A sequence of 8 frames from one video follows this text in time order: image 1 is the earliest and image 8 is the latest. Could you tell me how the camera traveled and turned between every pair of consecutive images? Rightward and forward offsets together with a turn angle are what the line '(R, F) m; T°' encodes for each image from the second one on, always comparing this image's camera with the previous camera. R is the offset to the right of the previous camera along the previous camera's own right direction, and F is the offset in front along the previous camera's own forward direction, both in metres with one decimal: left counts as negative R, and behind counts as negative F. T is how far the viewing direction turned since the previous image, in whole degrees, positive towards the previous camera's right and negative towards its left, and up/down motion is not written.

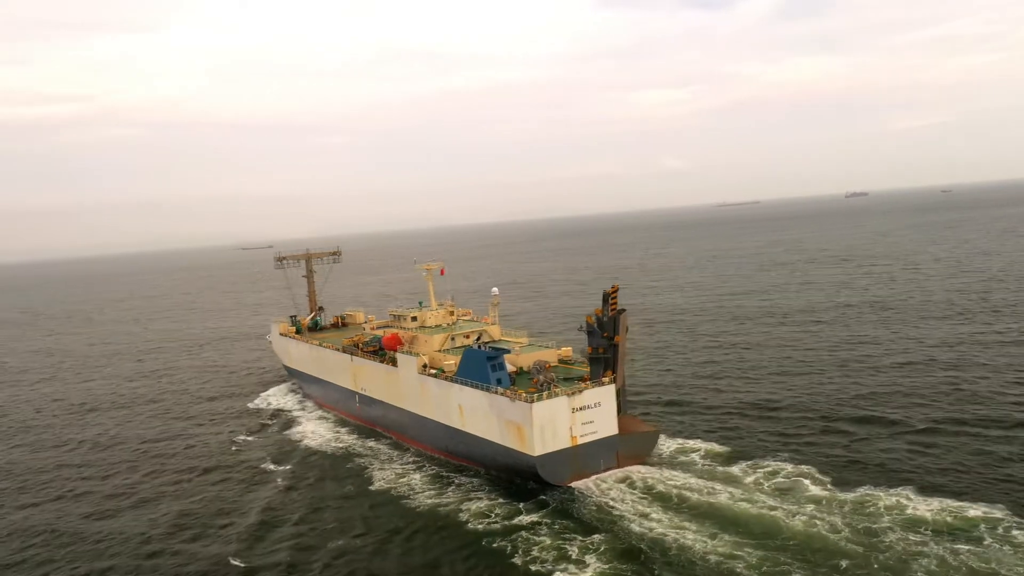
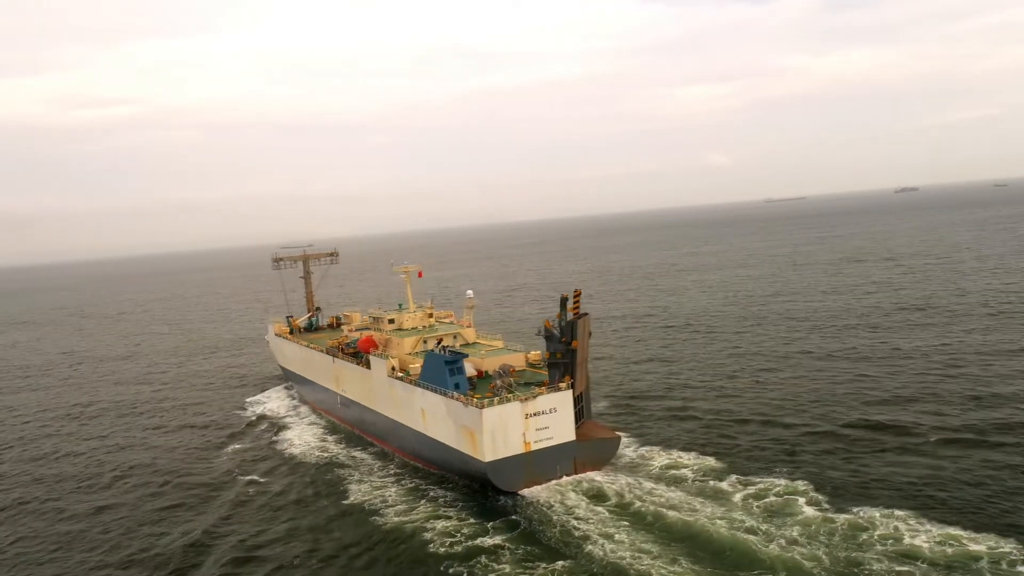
(+2.8, +2.3) m; -3°
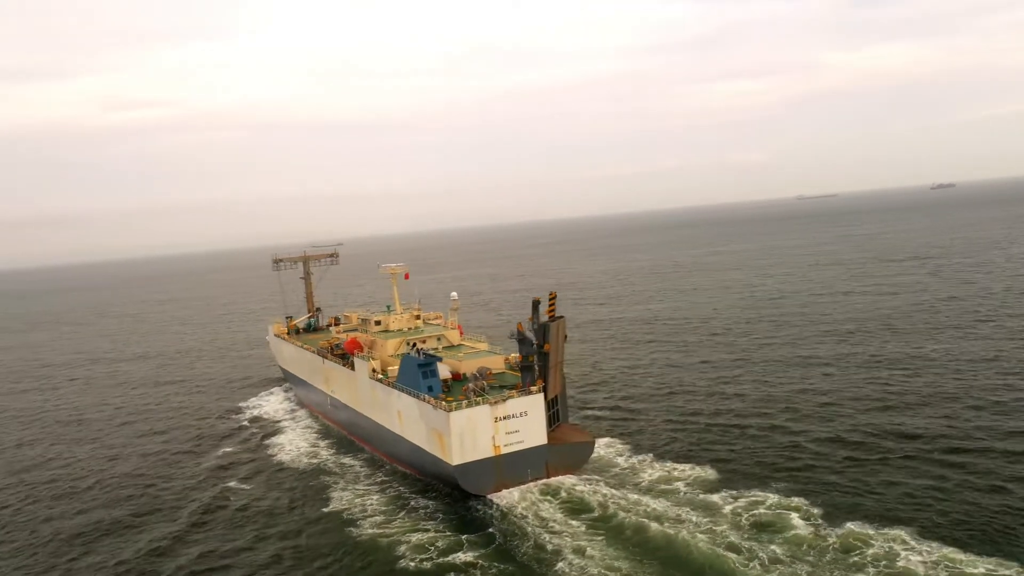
(+1.8, +1.4) m; -2°
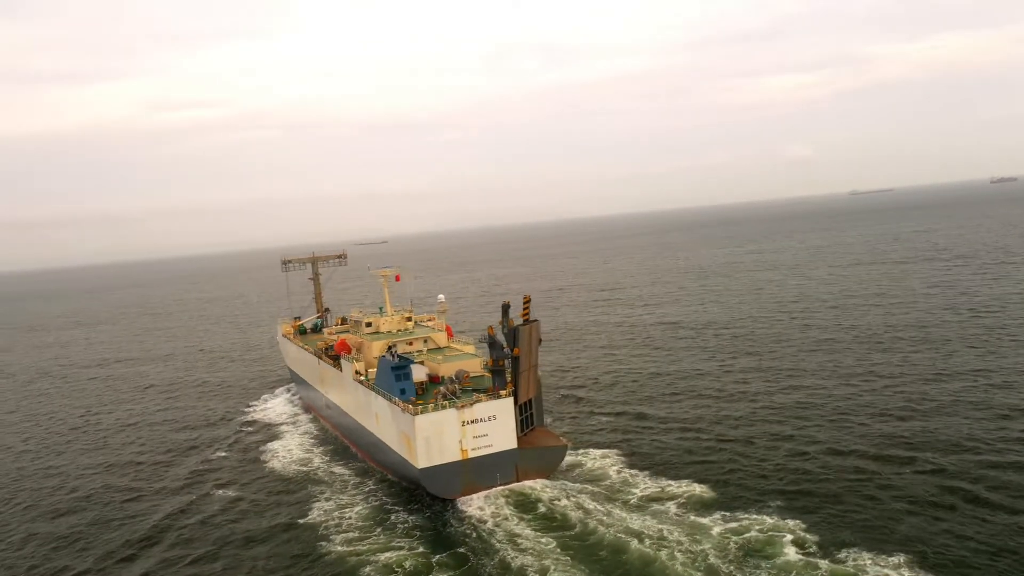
(+2.2, +1.6) m; -3°
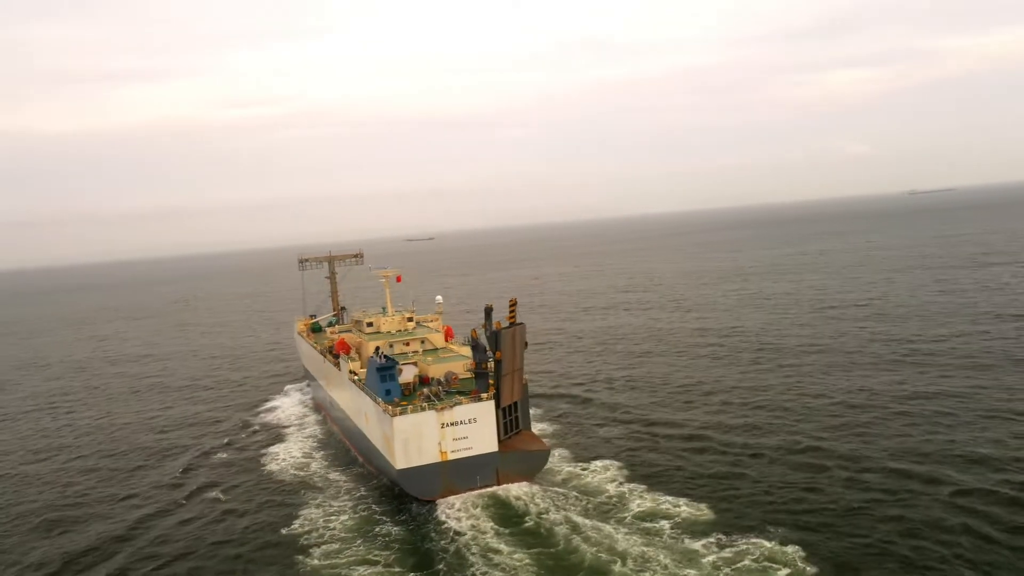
(+1.9, +1.5) m; -3°
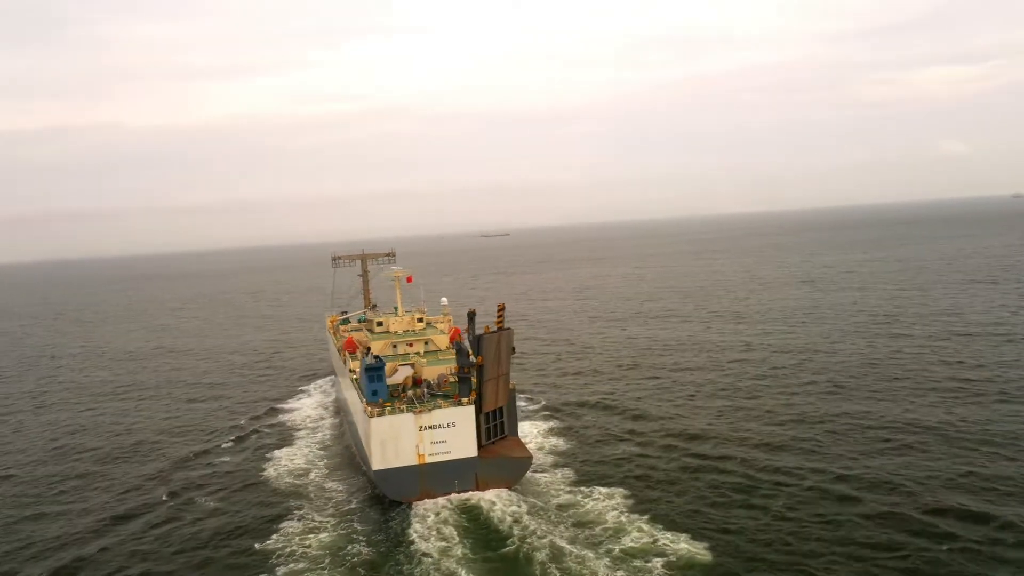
(+2.7, +2.1) m; -5°
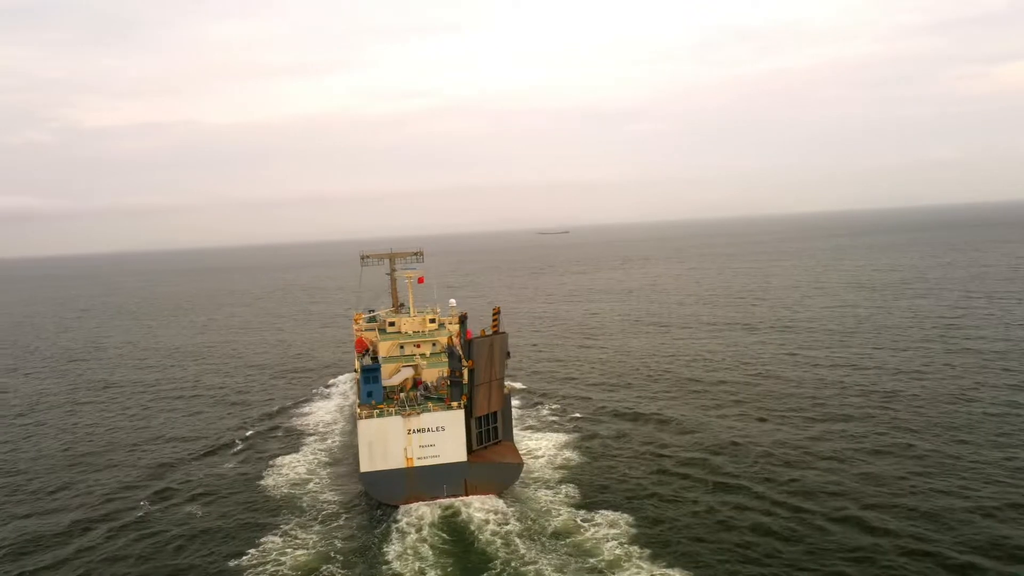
(+1.8, +2.0) m; -4°
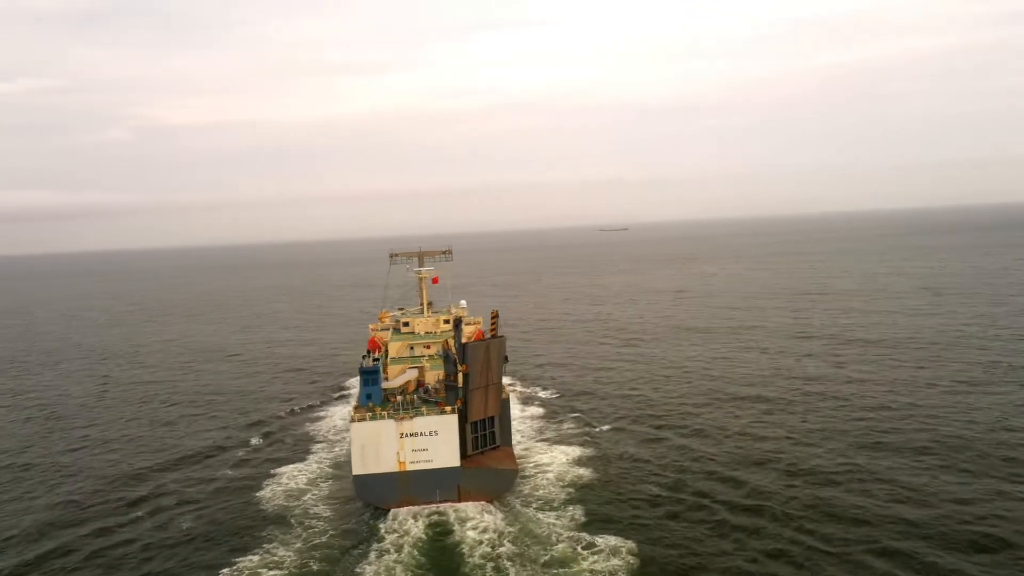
(+1.6, +2.0) m; -4°
